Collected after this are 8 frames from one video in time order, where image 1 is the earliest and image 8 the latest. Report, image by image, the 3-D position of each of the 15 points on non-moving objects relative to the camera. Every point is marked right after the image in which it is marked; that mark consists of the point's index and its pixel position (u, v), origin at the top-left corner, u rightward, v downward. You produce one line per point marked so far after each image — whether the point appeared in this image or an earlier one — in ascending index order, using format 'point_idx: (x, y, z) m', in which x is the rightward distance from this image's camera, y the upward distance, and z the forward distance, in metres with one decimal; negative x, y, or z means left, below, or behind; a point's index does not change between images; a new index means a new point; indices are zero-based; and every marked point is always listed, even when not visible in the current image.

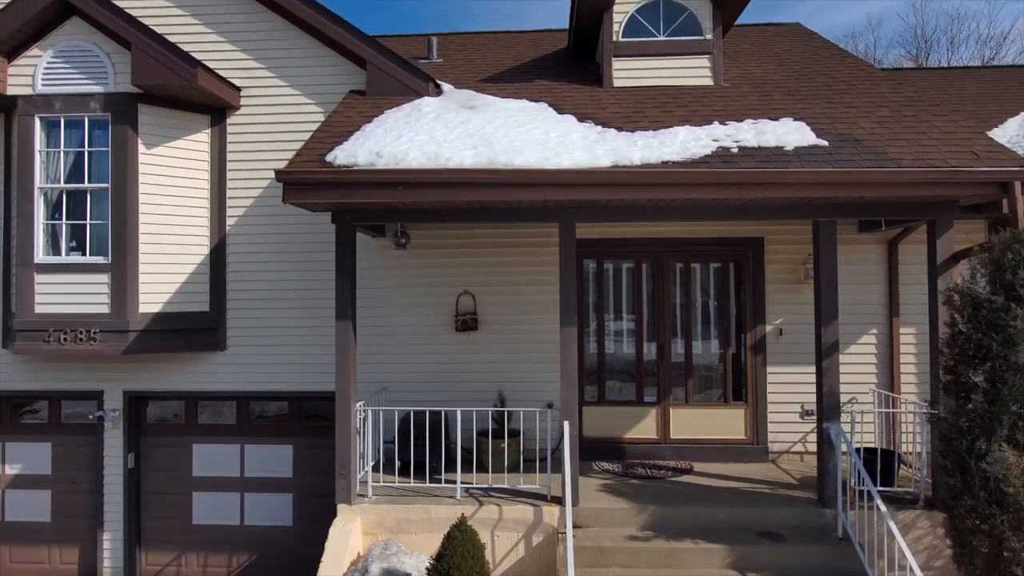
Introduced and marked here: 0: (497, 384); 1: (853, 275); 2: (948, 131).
0: (-0.2, -1.0, +6.8) m
1: (+3.5, +0.1, +6.6) m
2: (+3.8, +1.3, +5.5) m
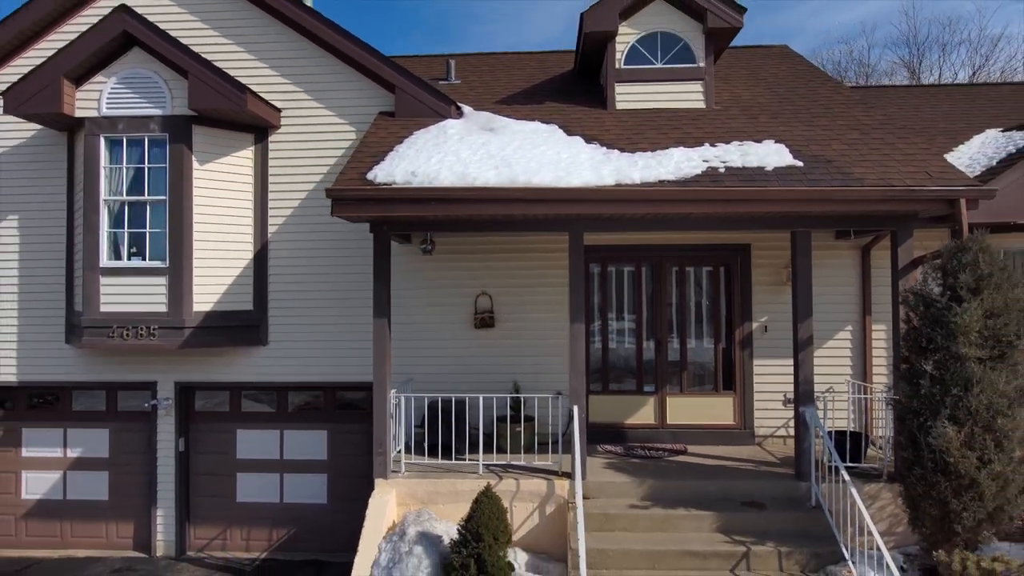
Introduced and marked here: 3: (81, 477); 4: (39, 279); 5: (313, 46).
0: (0.0, -1.0, +7.6) m
1: (+3.7, +0.1, +7.4) m
2: (+3.9, +1.3, +6.3) m
3: (-5.5, -2.4, +8.1) m
4: (-5.9, +0.1, +8.0) m
5: (-2.5, +3.0, +7.8) m
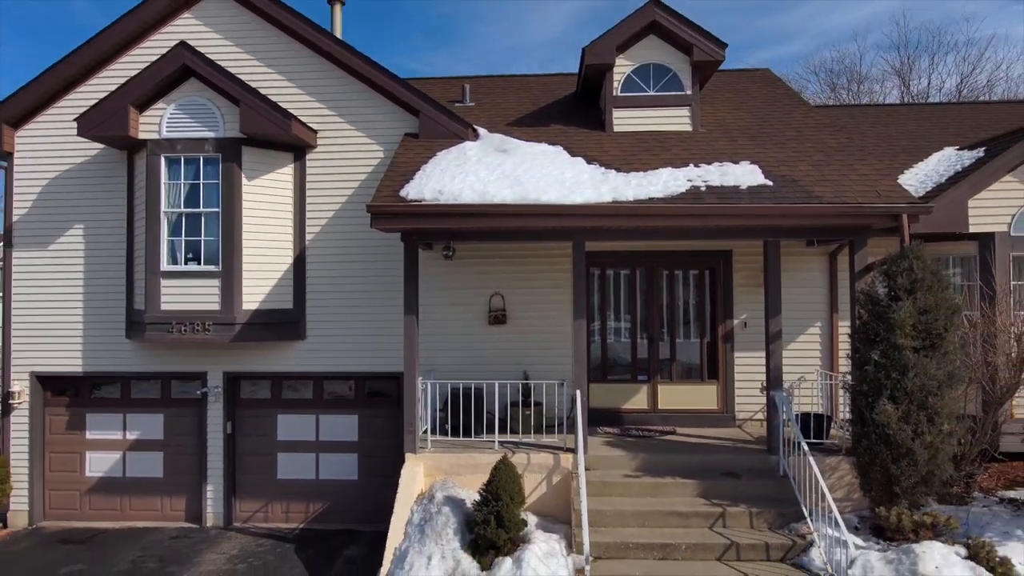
0: (+0.1, -1.1, +8.6) m
1: (+3.8, +0.1, +8.4) m
2: (+4.0, +1.3, +7.3) m
3: (-5.3, -2.4, +9.1) m
4: (-5.8, +0.1, +9.0) m
5: (-2.3, +3.0, +8.8) m
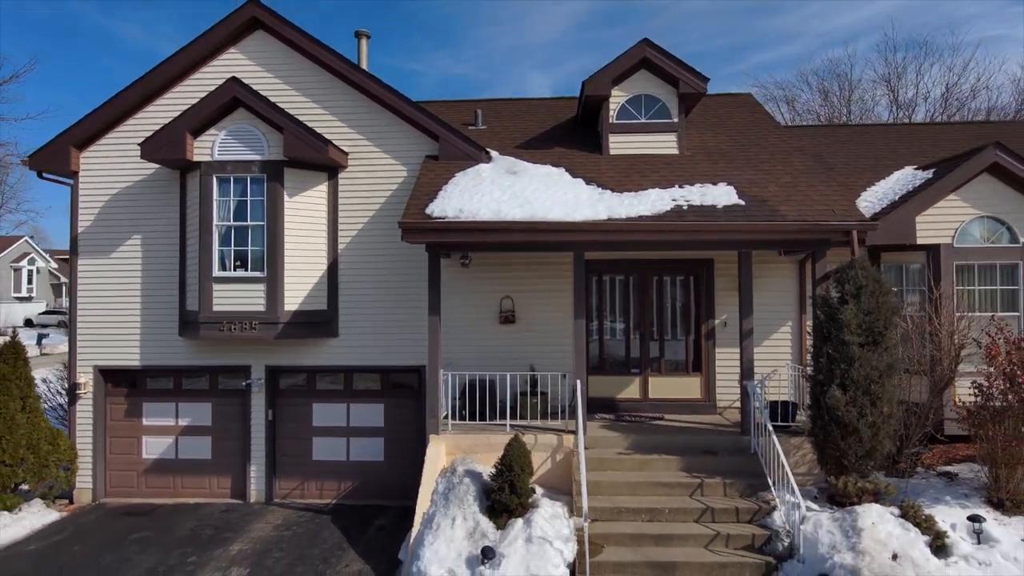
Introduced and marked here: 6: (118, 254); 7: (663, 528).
0: (+0.3, -1.1, +9.8) m
1: (+3.9, 0.0, +9.6) m
2: (+4.2, +1.2, +8.5) m
3: (-5.2, -2.5, +10.3) m
4: (-5.7, +0.1, +10.2) m
5: (-2.2, +2.9, +10.0) m
6: (-6.3, +0.5, +10.2) m
7: (+1.7, -2.7, +7.2) m
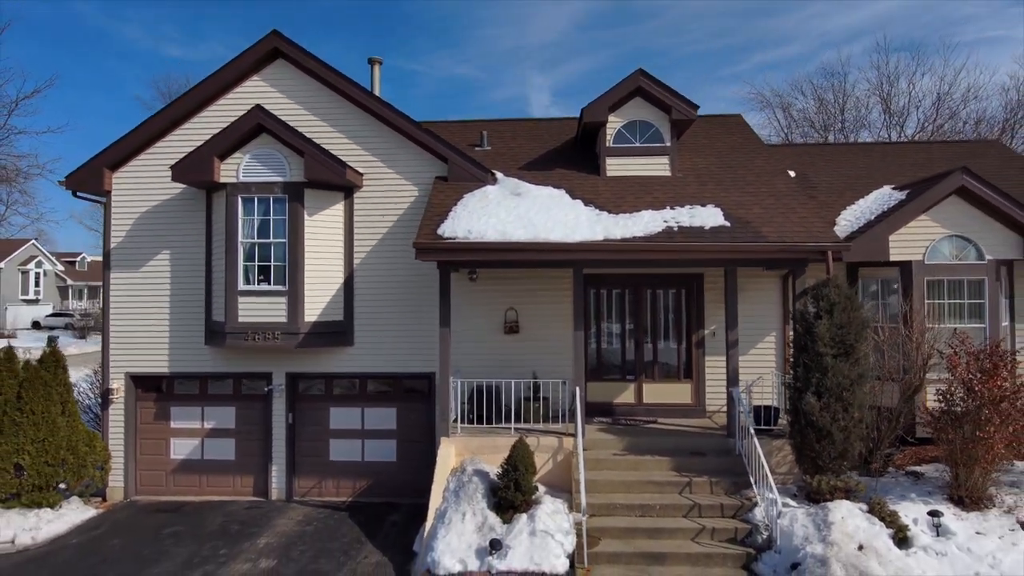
0: (+0.3, -1.3, +10.5) m
1: (+4.0, -0.2, +10.3) m
2: (+4.2, +1.0, +9.2) m
3: (-5.1, -2.7, +11.0) m
4: (-5.6, -0.2, +10.9) m
5: (-2.1, +2.7, +10.8) m
6: (-6.3, +0.3, +10.9) m
7: (+1.8, -2.9, +7.9) m
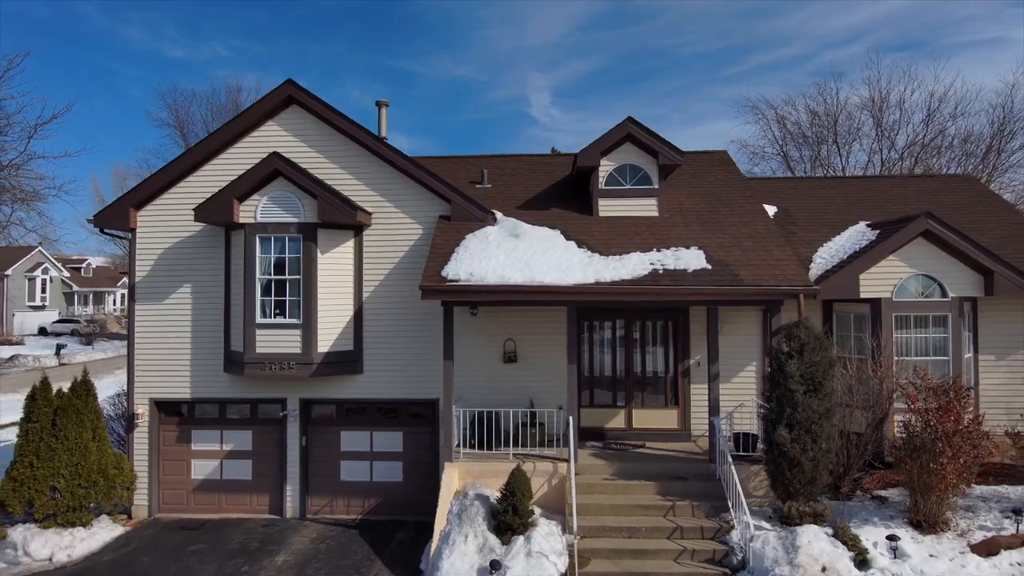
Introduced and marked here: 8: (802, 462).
0: (+0.3, -1.9, +11.3) m
1: (+4.0, -0.7, +11.1) m
2: (+4.2, +0.5, +10.0) m
3: (-5.2, -3.3, +11.8) m
4: (-5.6, -0.7, +11.7) m
5: (-2.1, +2.1, +11.5) m
6: (-6.3, -0.2, +11.7) m
7: (+1.7, -3.5, +8.7) m
8: (+3.9, -2.3, +8.6) m
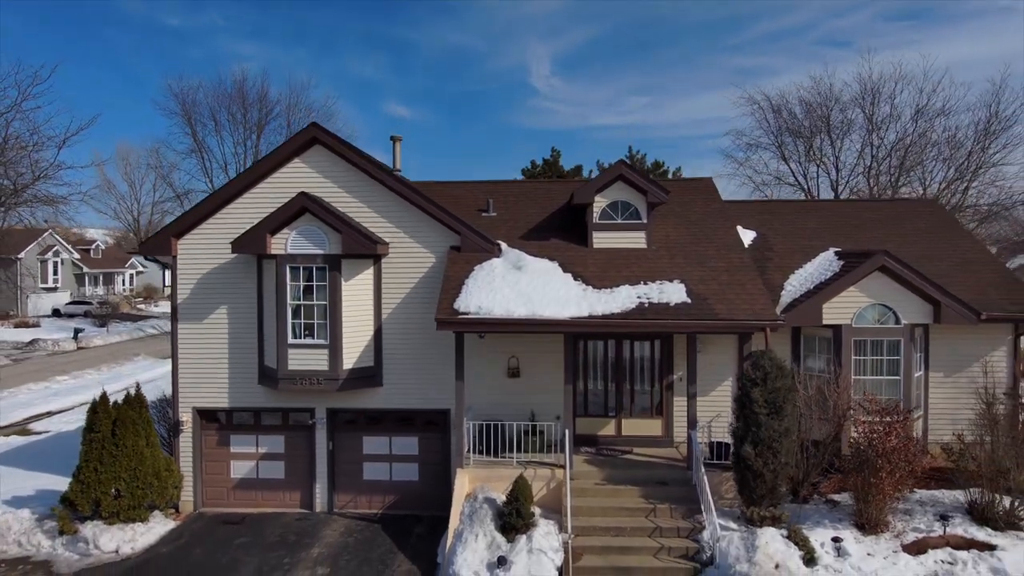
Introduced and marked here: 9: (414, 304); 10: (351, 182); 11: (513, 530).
0: (+0.4, -2.4, +12.7) m
1: (+4.1, -1.2, +12.4) m
2: (+4.3, -0.1, +11.3) m
3: (-5.1, -3.7, +13.3) m
4: (-5.6, -1.2, +13.1) m
5: (-2.1, +1.7, +12.8) m
6: (-6.2, -0.7, +13.1) m
7: (+1.8, -4.1, +10.2) m
8: (+4.0, -2.9, +10.1) m
9: (-2.0, -0.3, +12.8) m
10: (-3.3, +2.2, +12.9) m
11: (0.0, -3.9, +10.3) m
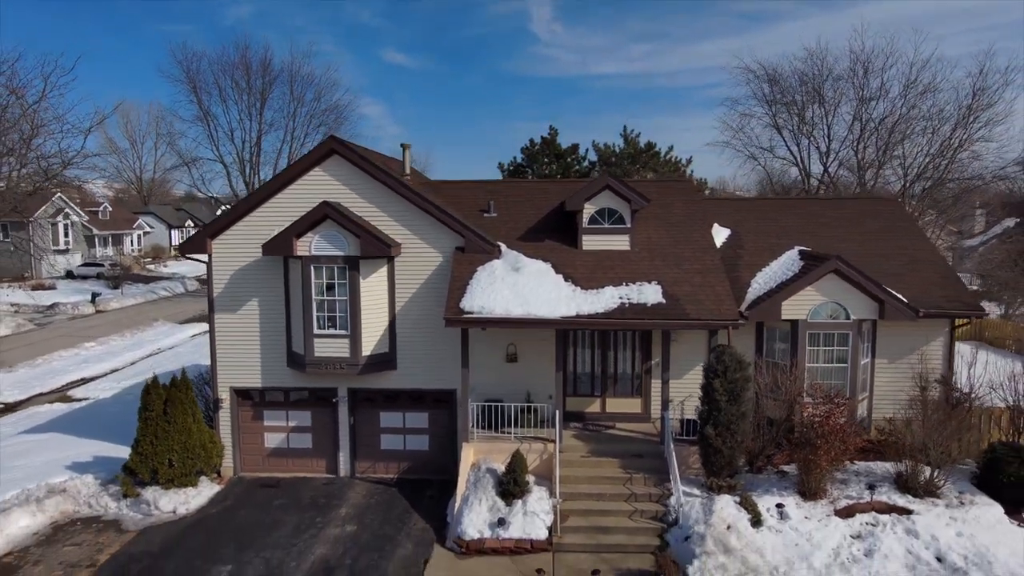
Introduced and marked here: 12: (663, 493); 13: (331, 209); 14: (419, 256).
0: (+0.3, -2.3, +14.5) m
1: (+4.0, -1.1, +14.2) m
2: (+4.2, -0.1, +13.0) m
3: (-5.1, -3.5, +15.2) m
4: (-5.6, -1.0, +14.8) m
5: (-2.1, +1.8, +14.3) m
6: (-6.3, -0.5, +14.8) m
7: (+1.8, -4.2, +12.2) m
8: (+4.0, -3.0, +12.0) m
9: (-2.0, -0.2, +14.4) m
10: (-3.3, +2.3, +14.3) m
11: (0.0, -4.0, +12.3) m
12: (+2.9, -4.0, +12.3) m
13: (-3.9, +1.8, +13.7) m
14: (-2.1, +0.7, +14.4) m
